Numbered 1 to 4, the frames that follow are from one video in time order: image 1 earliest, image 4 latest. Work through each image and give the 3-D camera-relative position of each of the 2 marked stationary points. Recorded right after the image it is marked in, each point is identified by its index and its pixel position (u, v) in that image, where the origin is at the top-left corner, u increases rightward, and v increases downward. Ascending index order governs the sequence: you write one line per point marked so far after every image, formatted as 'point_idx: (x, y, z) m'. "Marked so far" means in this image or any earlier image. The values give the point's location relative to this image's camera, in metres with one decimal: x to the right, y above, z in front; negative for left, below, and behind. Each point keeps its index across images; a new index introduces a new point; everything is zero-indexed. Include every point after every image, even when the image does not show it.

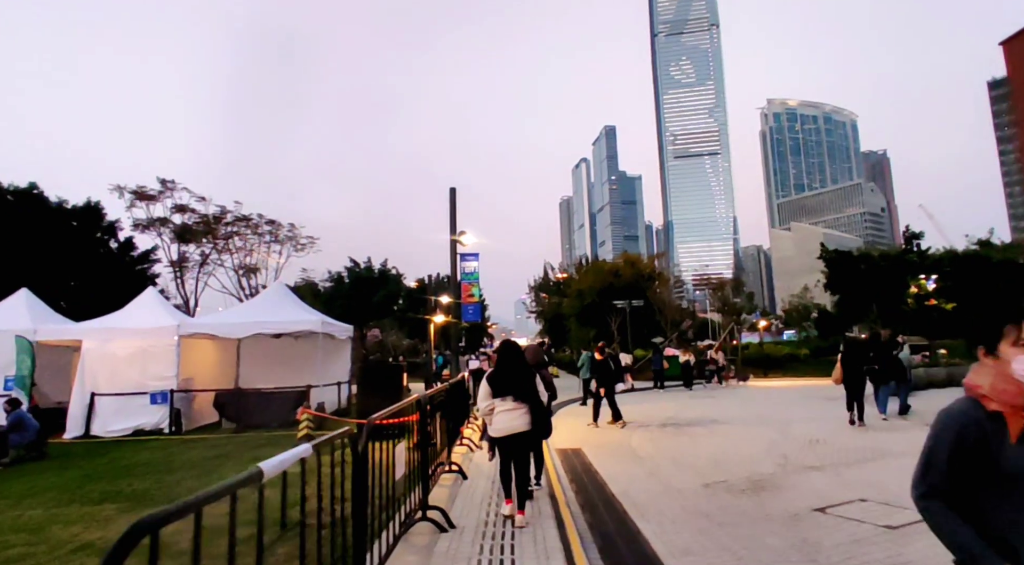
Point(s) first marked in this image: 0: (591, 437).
0: (+1.6, -3.2, +12.3) m
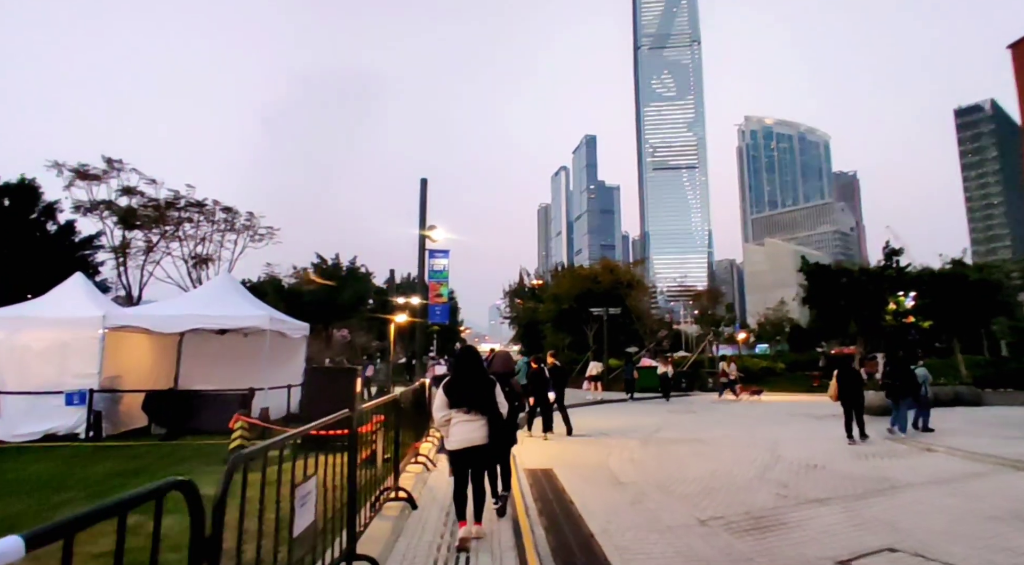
0: (+1.0, -3.2, +11.0) m
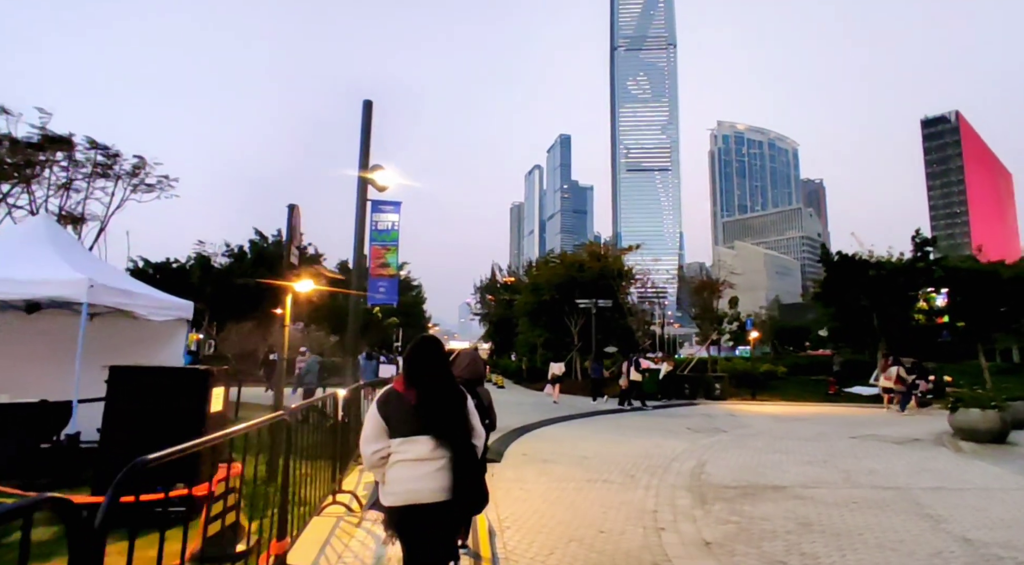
0: (+0.7, -2.6, +6.2) m
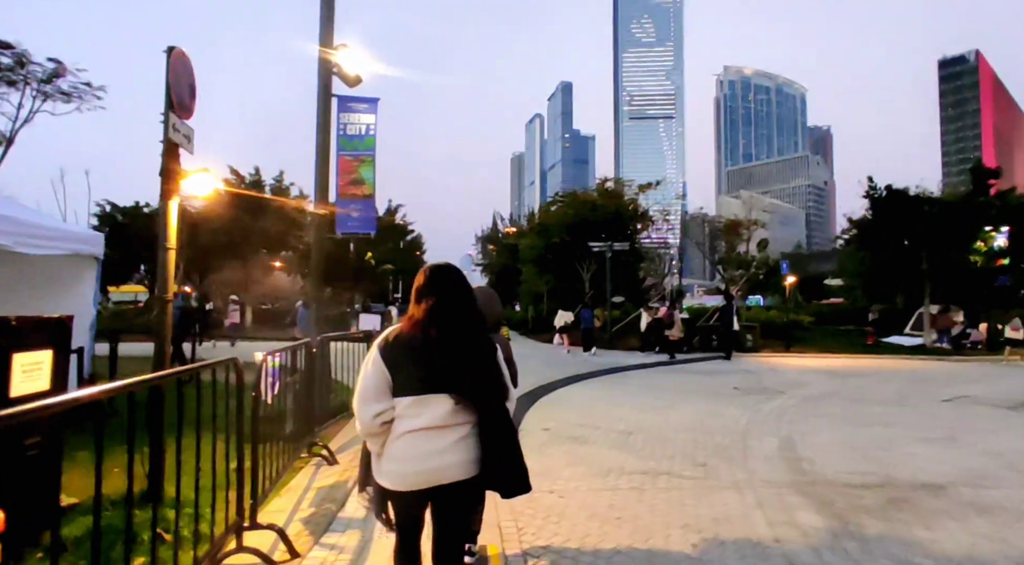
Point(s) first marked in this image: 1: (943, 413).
0: (+1.0, -1.8, +3.5) m
1: (+7.1, -2.1, +10.0) m
